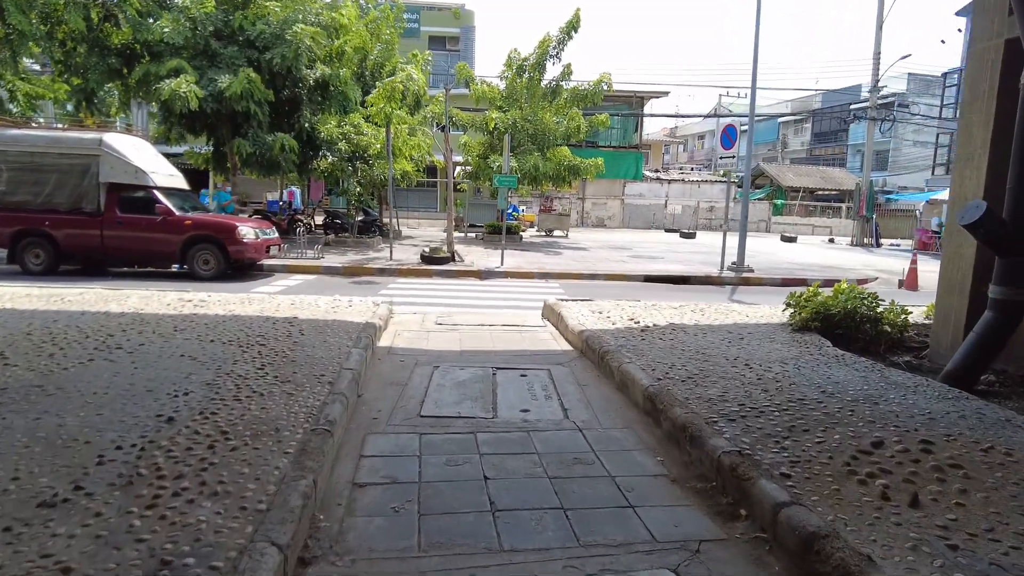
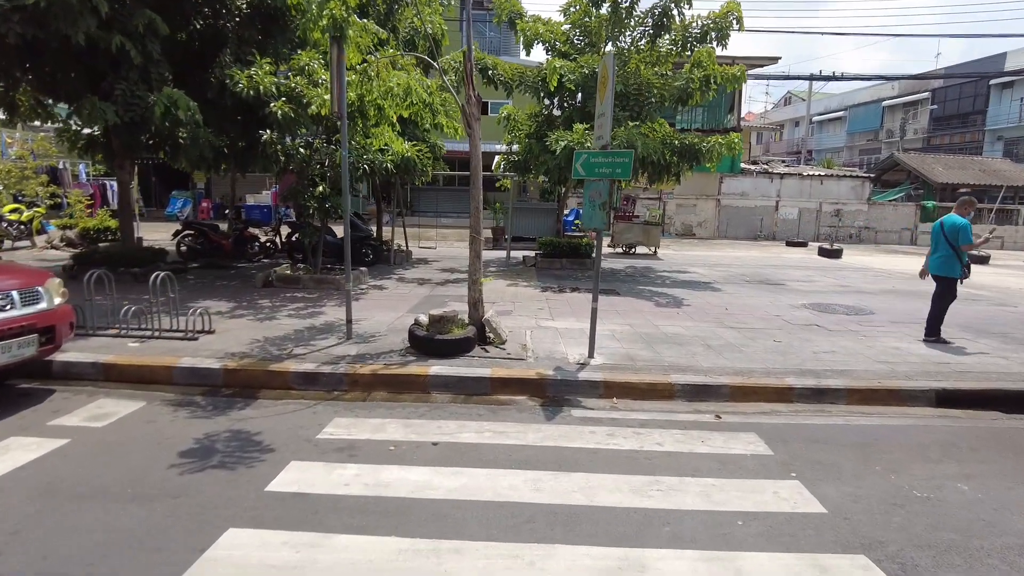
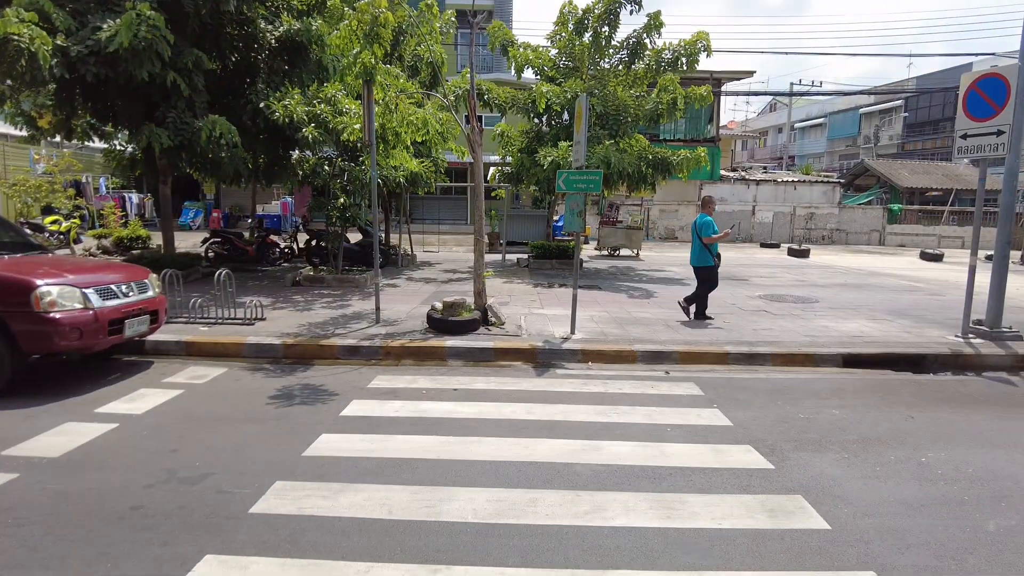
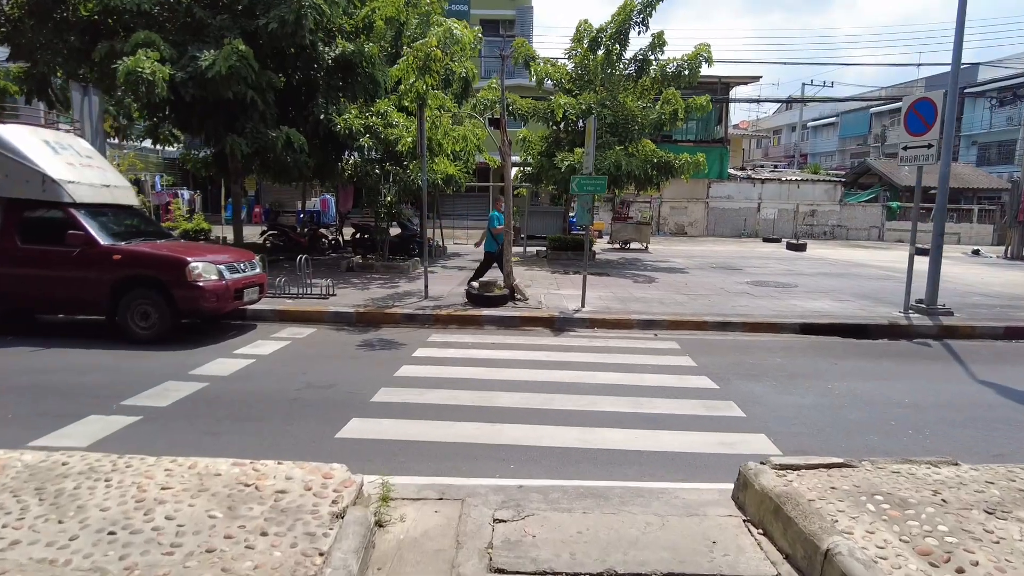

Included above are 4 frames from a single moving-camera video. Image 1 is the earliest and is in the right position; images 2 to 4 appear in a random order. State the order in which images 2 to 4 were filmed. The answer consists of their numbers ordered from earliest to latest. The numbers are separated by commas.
4, 3, 2
